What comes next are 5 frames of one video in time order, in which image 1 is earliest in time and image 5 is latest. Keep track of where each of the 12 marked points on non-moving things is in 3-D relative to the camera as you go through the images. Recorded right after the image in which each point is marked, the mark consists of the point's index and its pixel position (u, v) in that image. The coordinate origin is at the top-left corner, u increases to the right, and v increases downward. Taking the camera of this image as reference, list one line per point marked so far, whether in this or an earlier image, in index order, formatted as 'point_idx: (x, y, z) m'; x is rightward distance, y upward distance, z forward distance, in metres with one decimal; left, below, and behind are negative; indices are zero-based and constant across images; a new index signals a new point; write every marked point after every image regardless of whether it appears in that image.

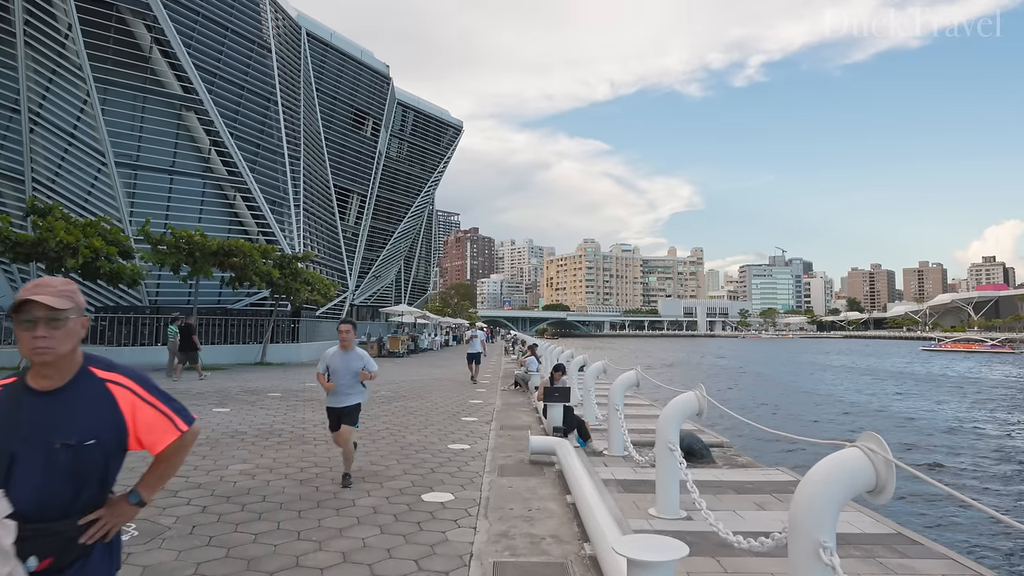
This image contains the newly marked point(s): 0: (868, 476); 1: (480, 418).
0: (+1.7, -0.9, +2.9) m
1: (-0.5, -2.2, +10.5) m
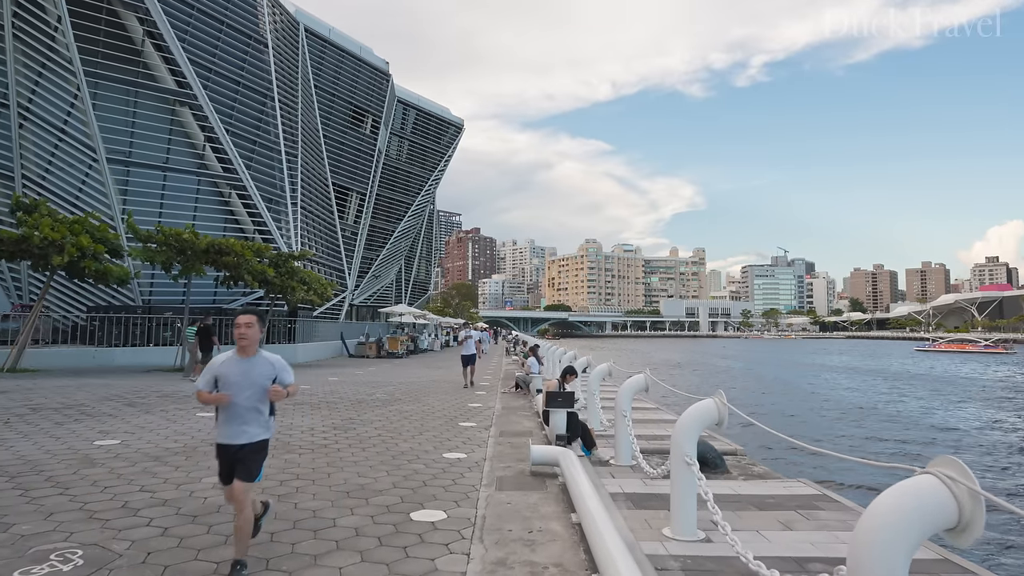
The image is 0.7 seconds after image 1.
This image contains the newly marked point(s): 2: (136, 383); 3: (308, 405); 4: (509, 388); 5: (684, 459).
0: (+1.7, -0.9, +2.4) m
1: (-0.5, -2.2, +9.9) m
2: (-8.5, -2.1, +14.0) m
3: (-3.8, -2.2, +11.3) m
4: (-0.1, -2.5, +15.2) m
5: (+1.4, -1.4, +4.9) m
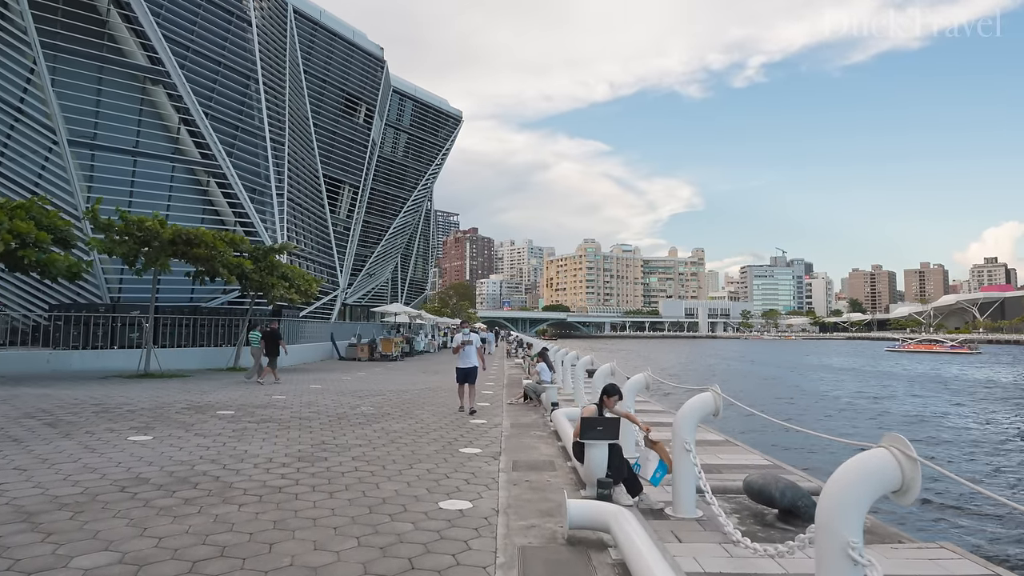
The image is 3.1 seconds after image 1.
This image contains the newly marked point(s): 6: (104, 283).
0: (+1.9, -0.7, +0.3) m
1: (-0.4, -2.1, +7.9) m
2: (-8.3, -2.0, +11.9) m
3: (-3.6, -2.1, +9.3) m
4: (+0.1, -2.4, +13.2) m
5: (+1.6, -1.2, +2.9) m
6: (-13.3, +0.1, +20.0) m
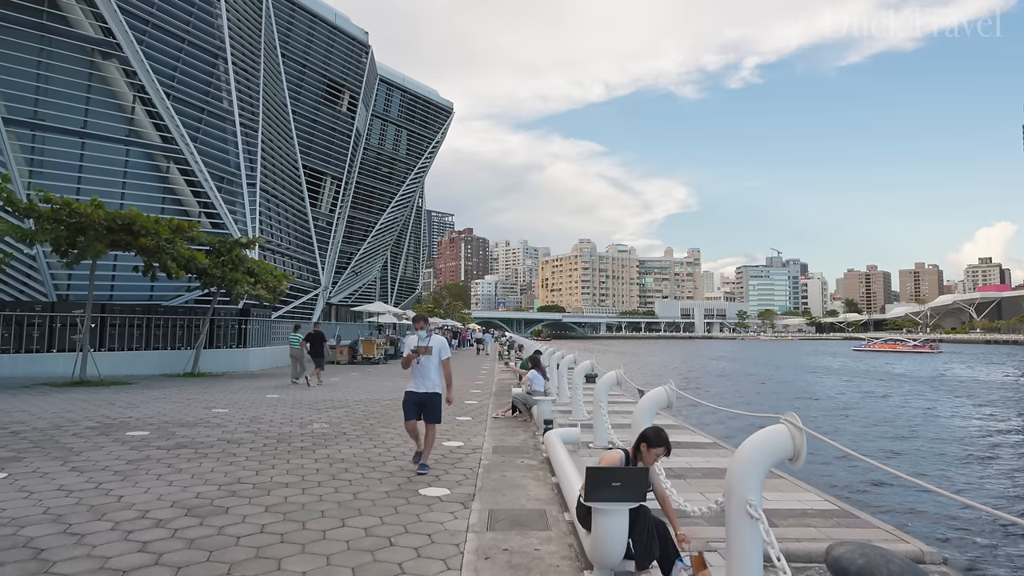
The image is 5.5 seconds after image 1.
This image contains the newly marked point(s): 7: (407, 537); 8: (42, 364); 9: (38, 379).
0: (+1.7, -0.6, -1.6) m
1: (-0.6, -1.9, +5.9) m
2: (-8.5, -1.9, +9.9) m
3: (-3.8, -1.9, +7.3) m
4: (-0.2, -2.3, +11.2) m
5: (+1.4, -1.1, +0.9) m
6: (-13.6, +0.2, +17.9) m
7: (-0.8, -1.8, +4.6) m
8: (-12.0, -1.9, +15.9) m
9: (-11.8, -2.3, +15.5) m
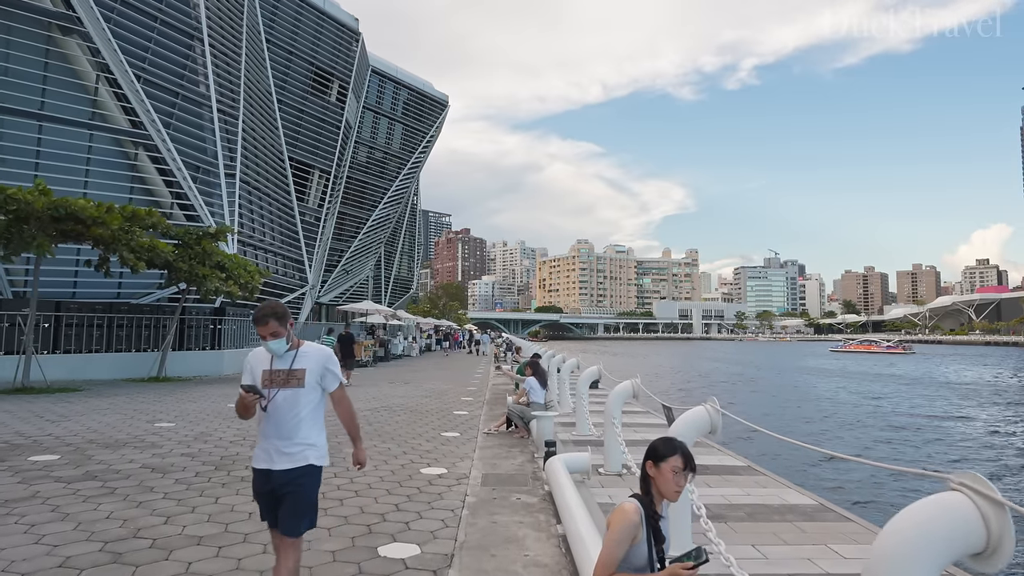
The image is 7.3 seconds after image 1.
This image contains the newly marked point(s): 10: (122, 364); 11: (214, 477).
0: (+1.7, -0.5, -3.2) m
1: (-0.6, -1.8, +4.4) m
2: (-8.6, -1.8, +8.3) m
3: (-3.9, -1.8, +5.7) m
4: (-0.2, -2.2, +9.7) m
5: (+1.4, -1.0, -0.6) m
6: (-13.7, +0.3, +16.3) m
7: (-0.9, -1.7, +3.1) m
8: (-12.1, -1.8, +14.3) m
9: (-11.9, -2.2, +13.9) m
10: (-10.3, -2.0, +16.3) m
11: (-3.0, -1.9, +6.2) m
